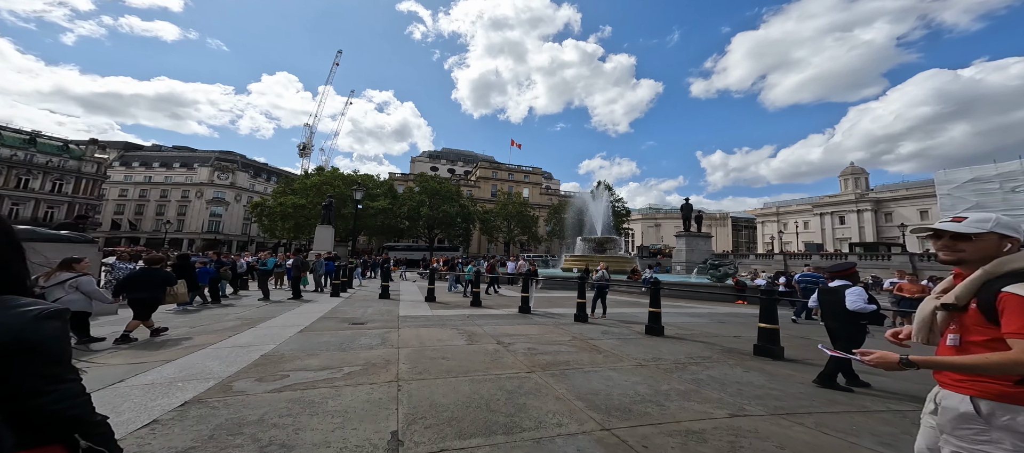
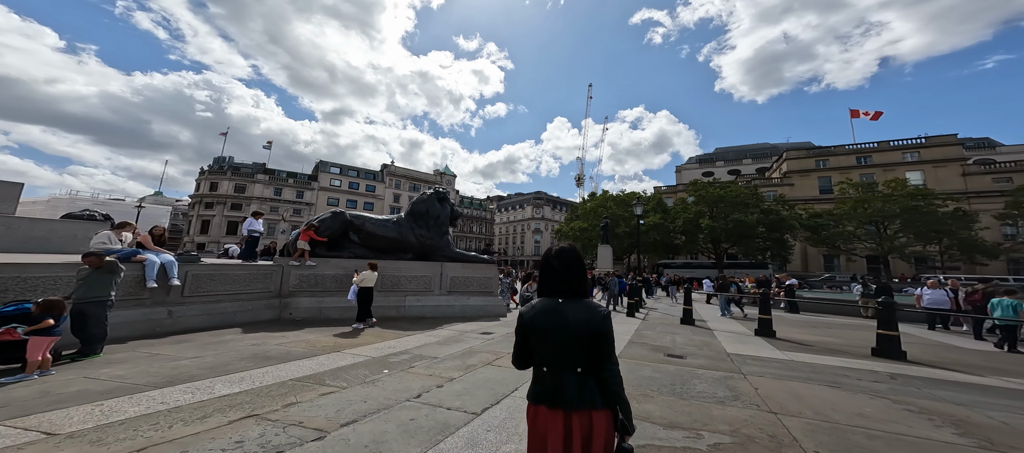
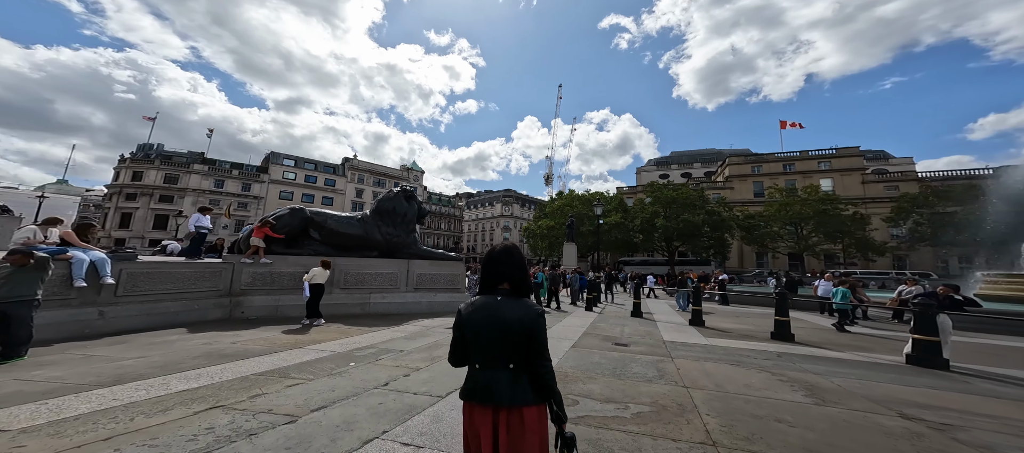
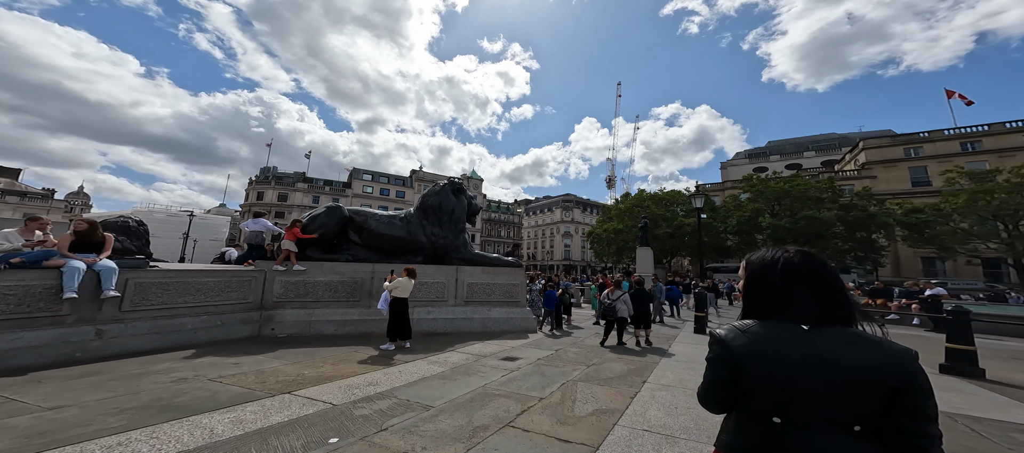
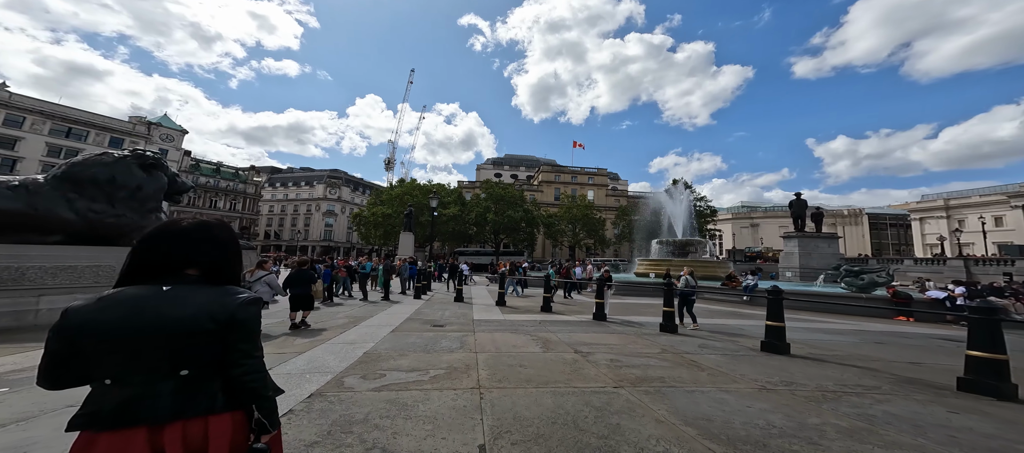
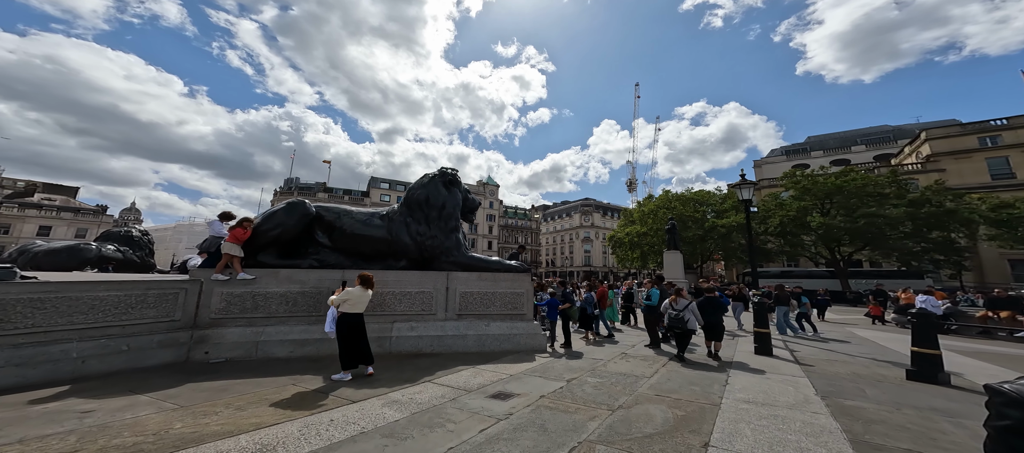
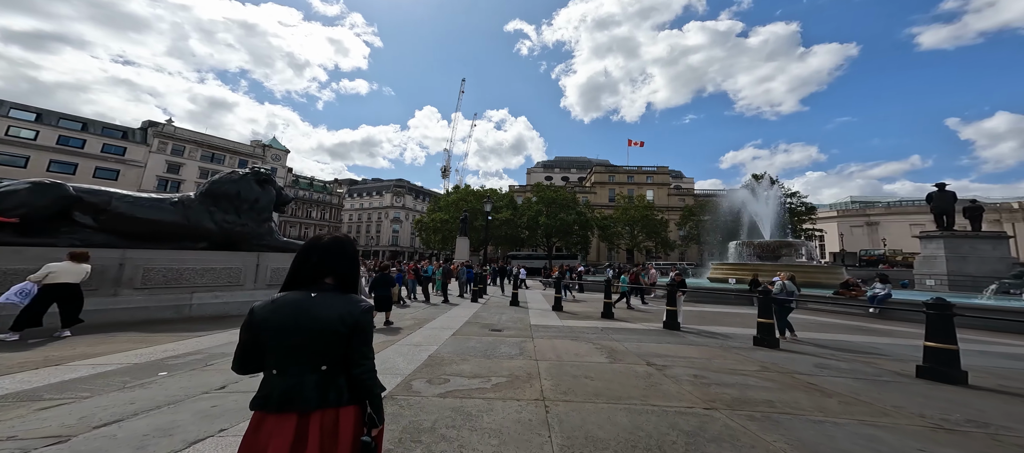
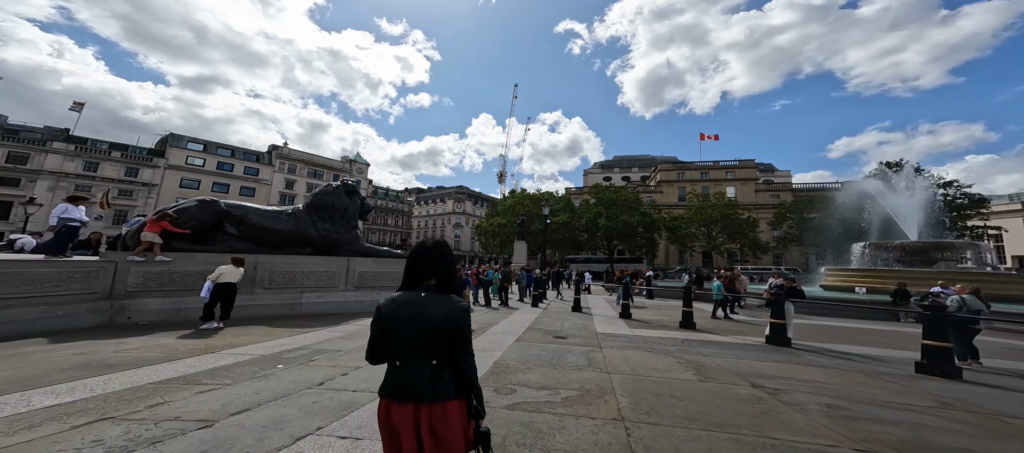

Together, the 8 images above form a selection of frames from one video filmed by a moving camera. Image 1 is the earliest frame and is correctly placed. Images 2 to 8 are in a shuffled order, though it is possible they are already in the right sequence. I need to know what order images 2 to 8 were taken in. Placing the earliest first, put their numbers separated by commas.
5, 7, 8, 3, 2, 4, 6
